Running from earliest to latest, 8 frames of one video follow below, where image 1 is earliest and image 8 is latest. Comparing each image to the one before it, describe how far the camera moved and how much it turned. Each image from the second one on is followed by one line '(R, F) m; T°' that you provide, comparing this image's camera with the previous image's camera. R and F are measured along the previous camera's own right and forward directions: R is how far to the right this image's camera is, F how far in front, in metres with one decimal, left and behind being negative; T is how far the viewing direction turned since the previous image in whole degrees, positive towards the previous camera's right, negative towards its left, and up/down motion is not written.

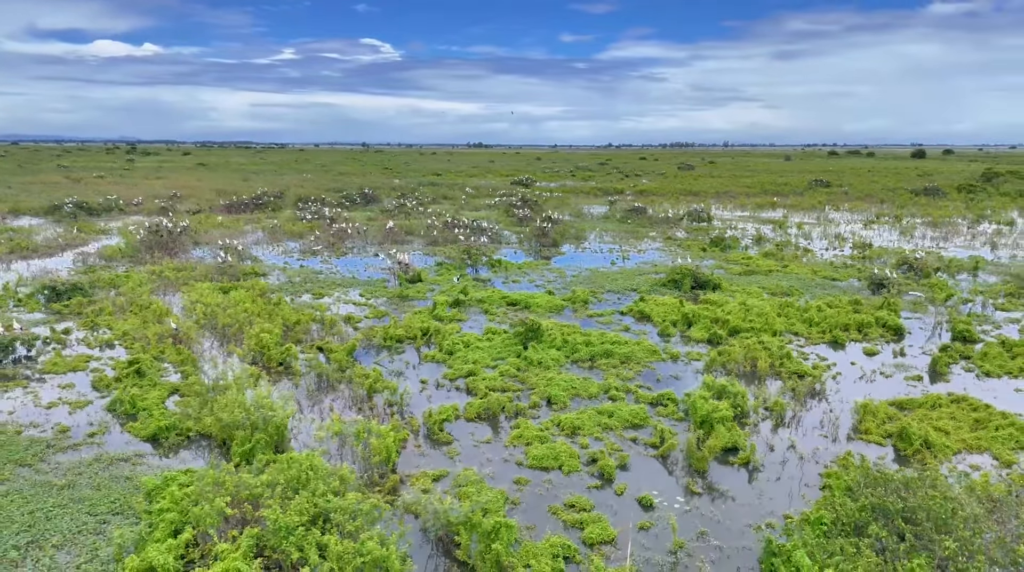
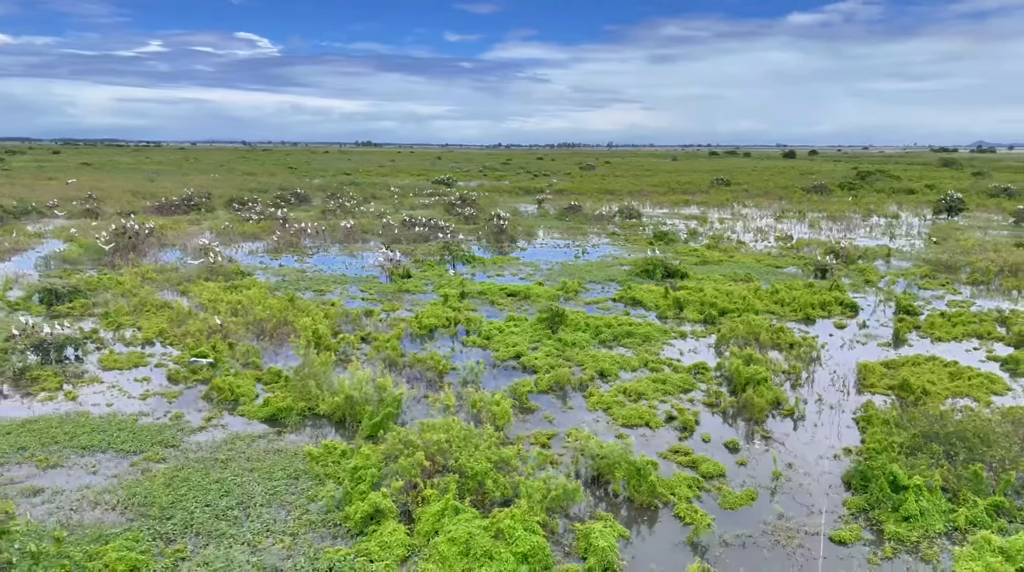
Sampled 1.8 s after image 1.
(-2.8, -1.2) m; +8°
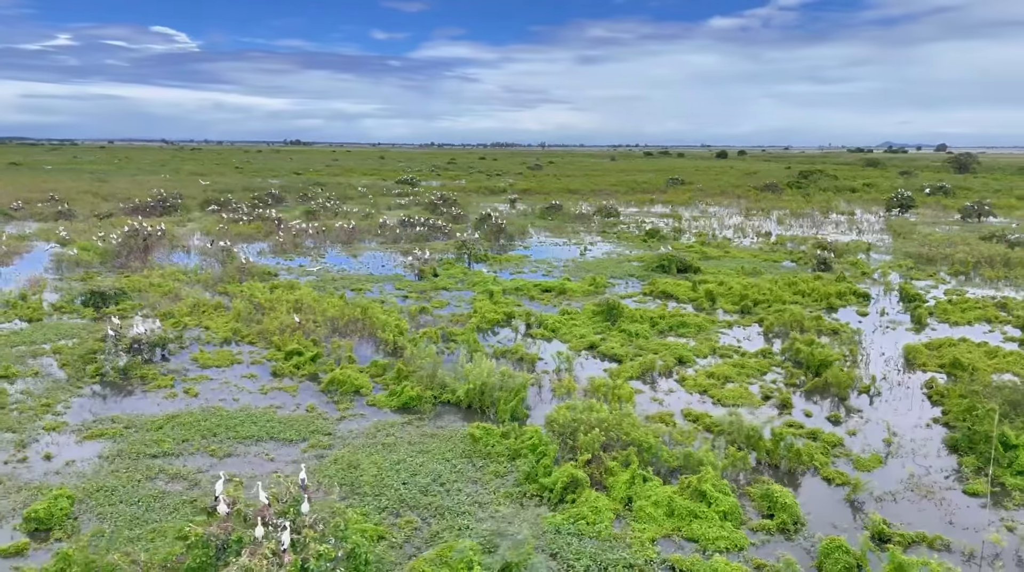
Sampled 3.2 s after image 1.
(-2.7, -0.7) m; +5°
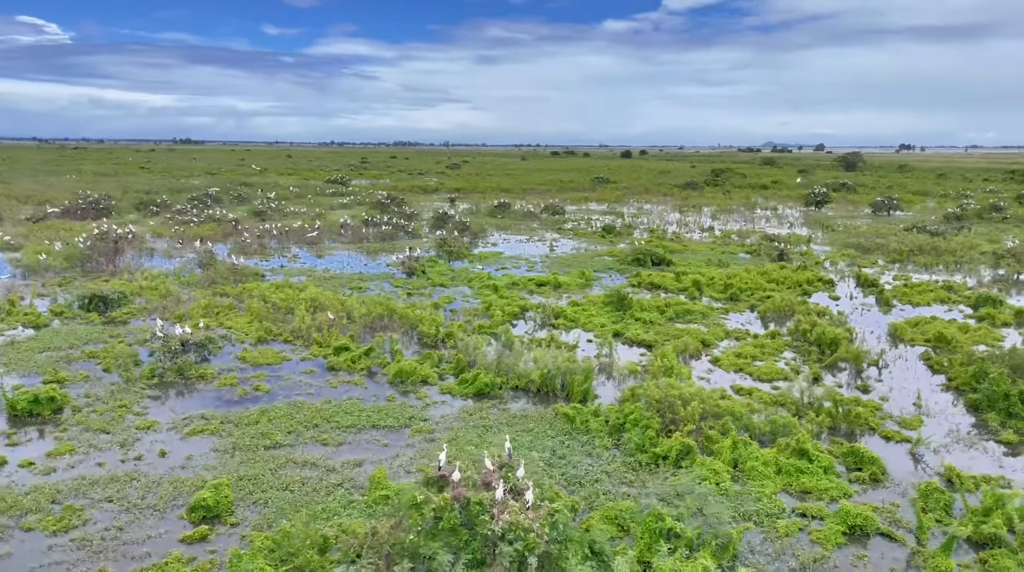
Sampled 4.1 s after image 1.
(-2.5, -0.5) m; +7°
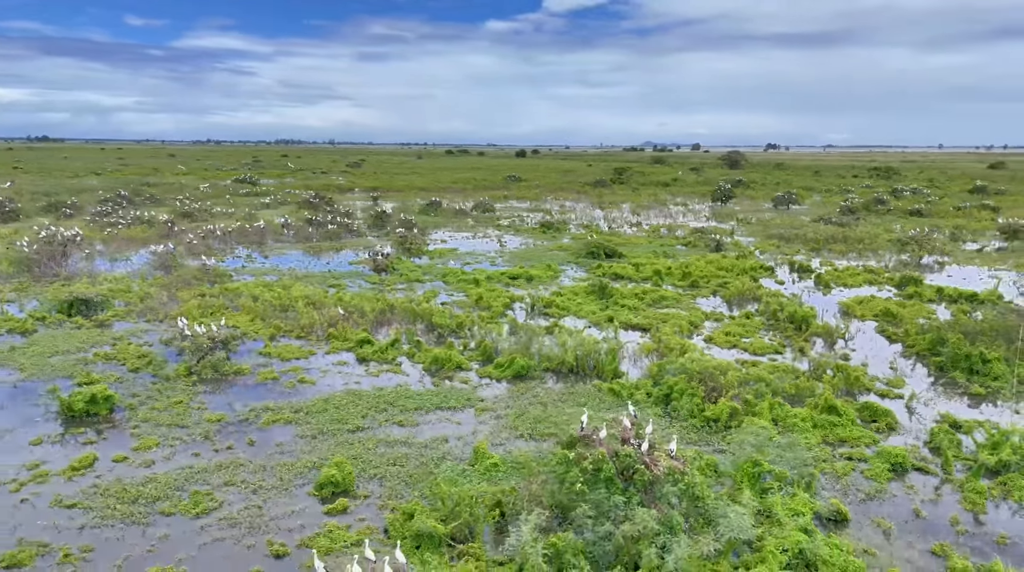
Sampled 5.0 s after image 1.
(-2.3, -0.7) m; +8°
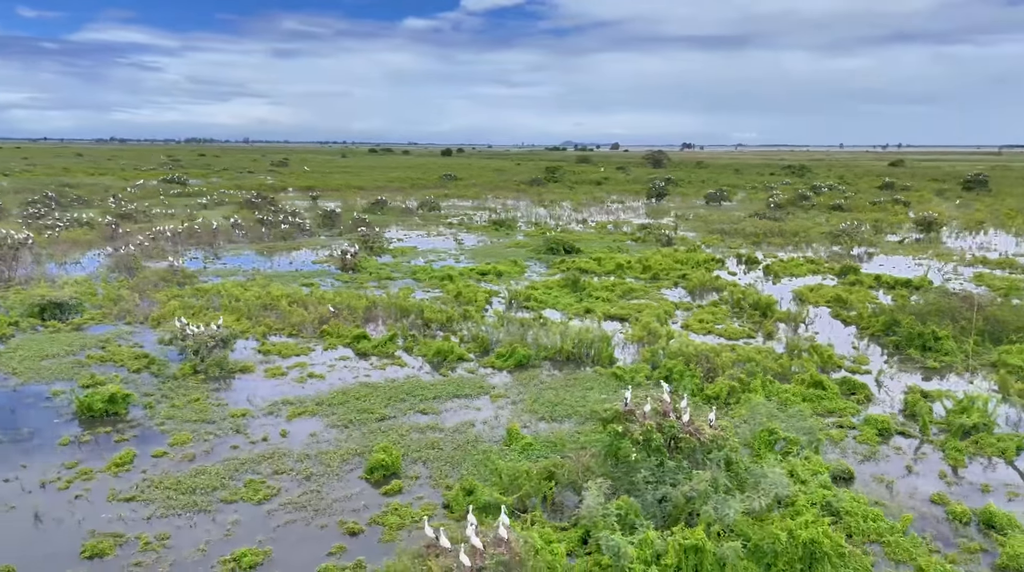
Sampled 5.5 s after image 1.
(-1.3, -0.5) m; +6°
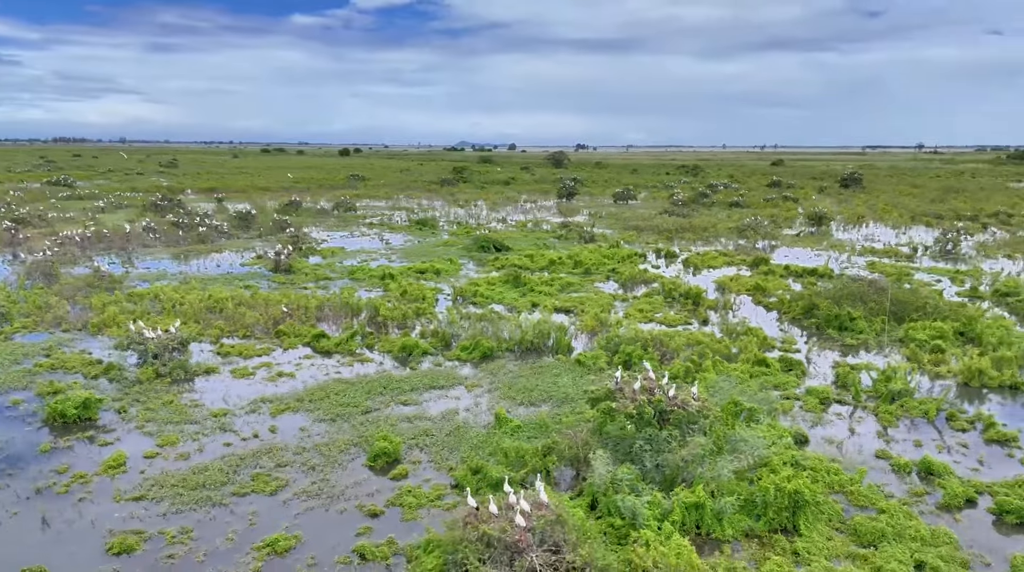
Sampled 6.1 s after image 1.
(-1.1, -0.5) m; +8°
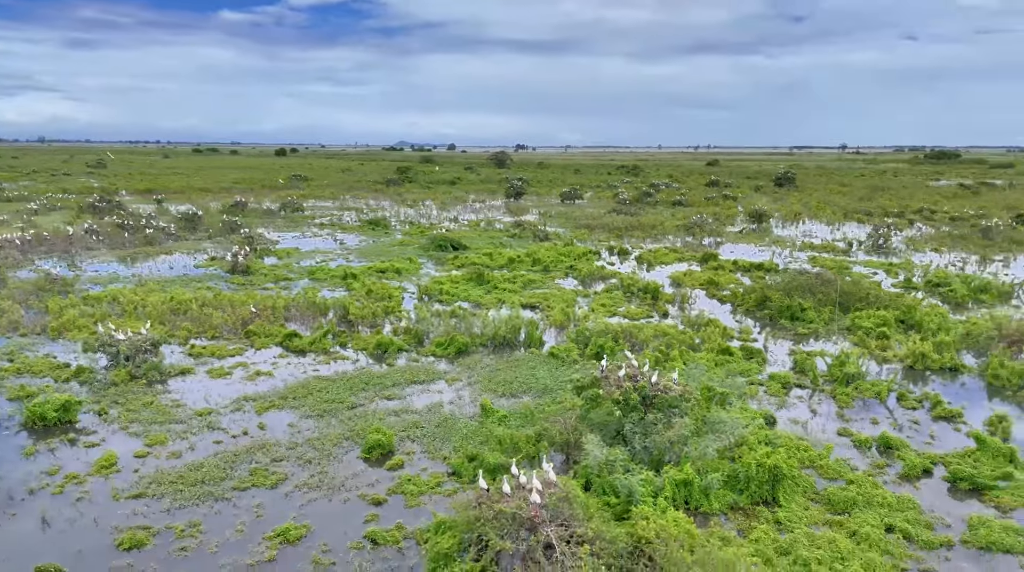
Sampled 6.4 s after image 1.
(-0.6, -0.3) m; +5°
